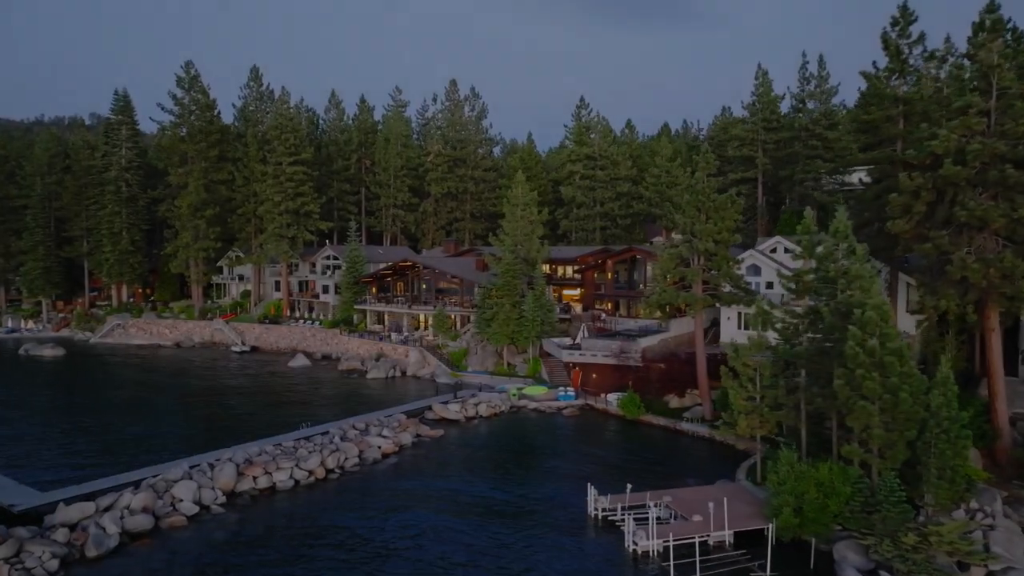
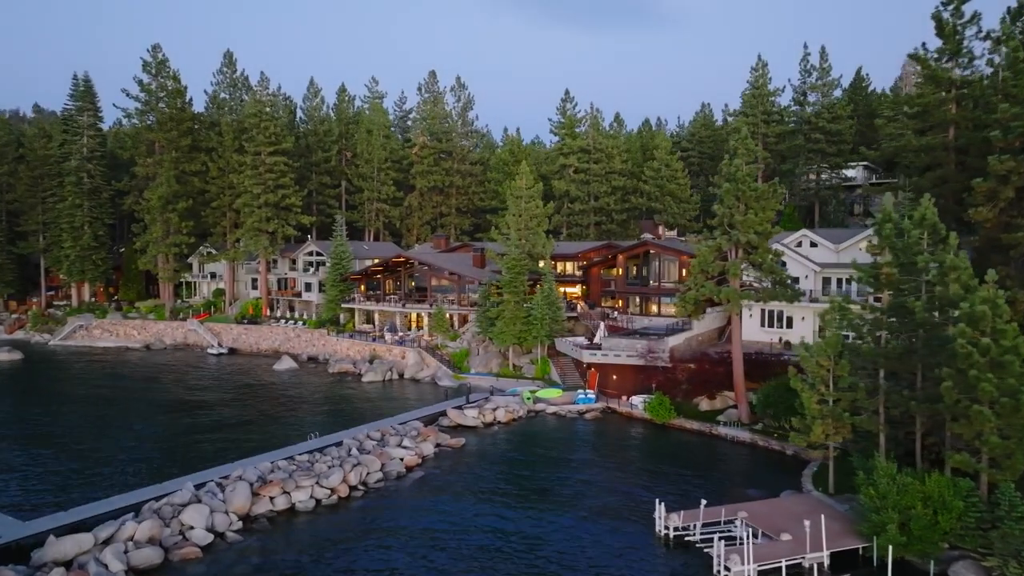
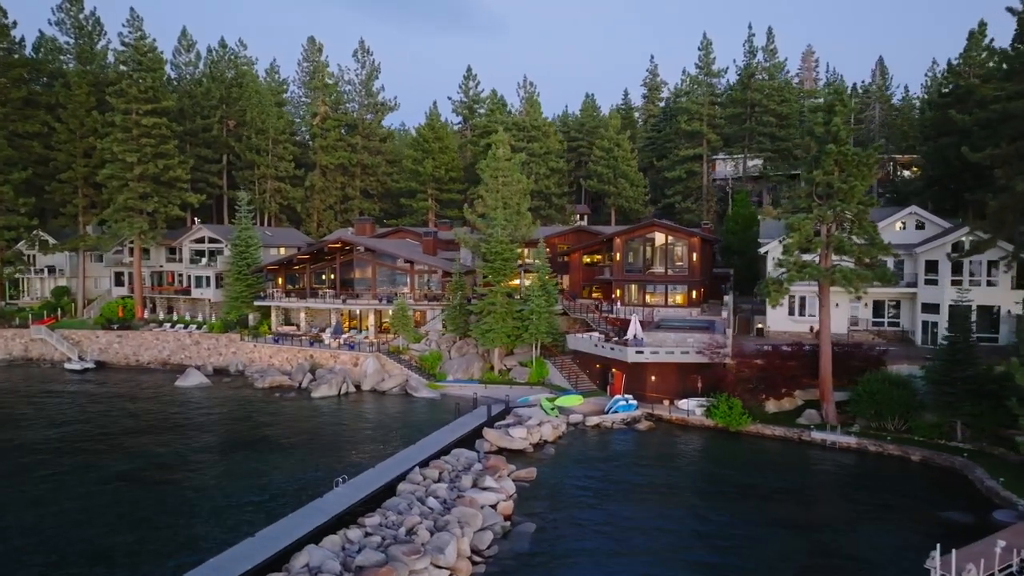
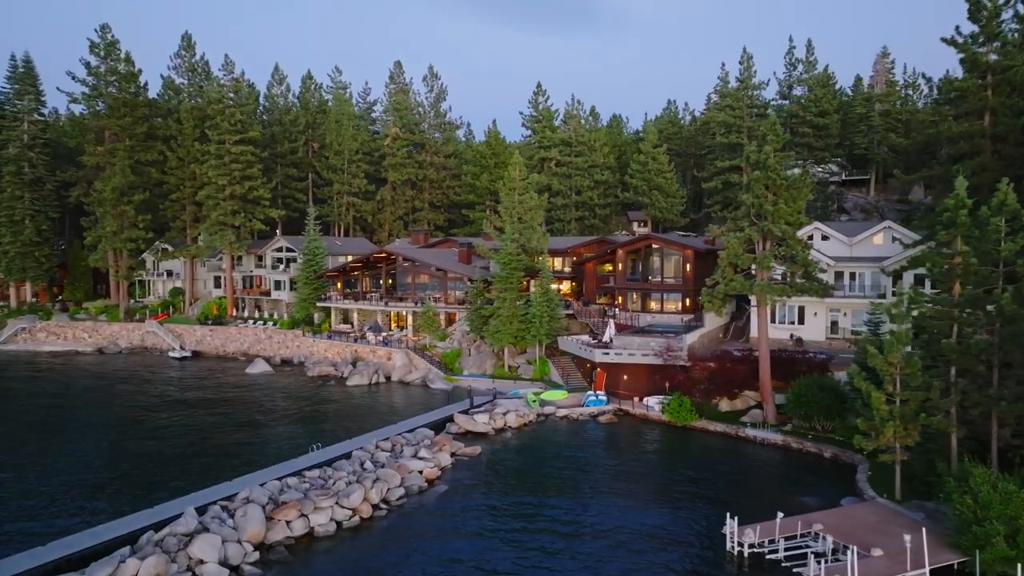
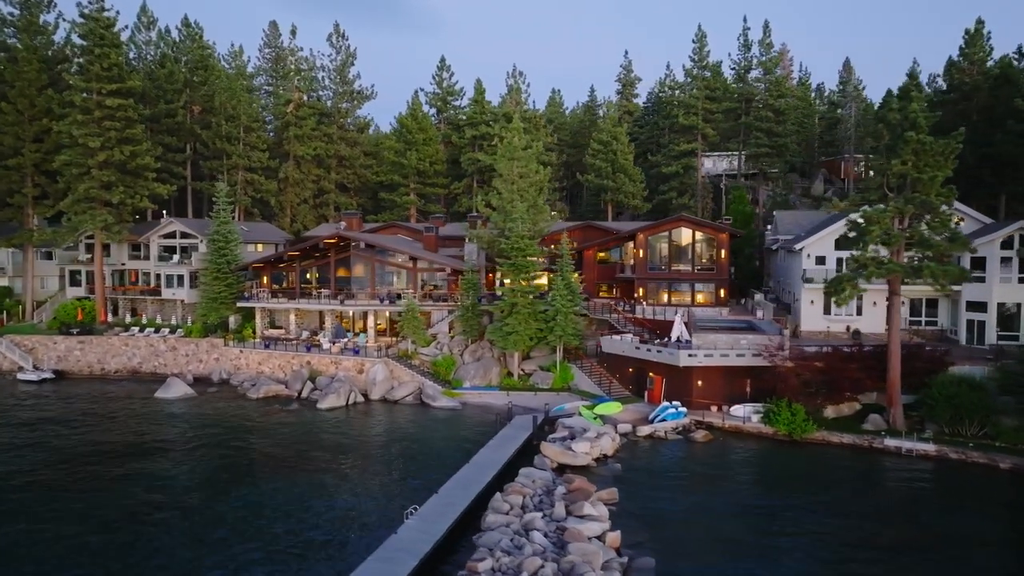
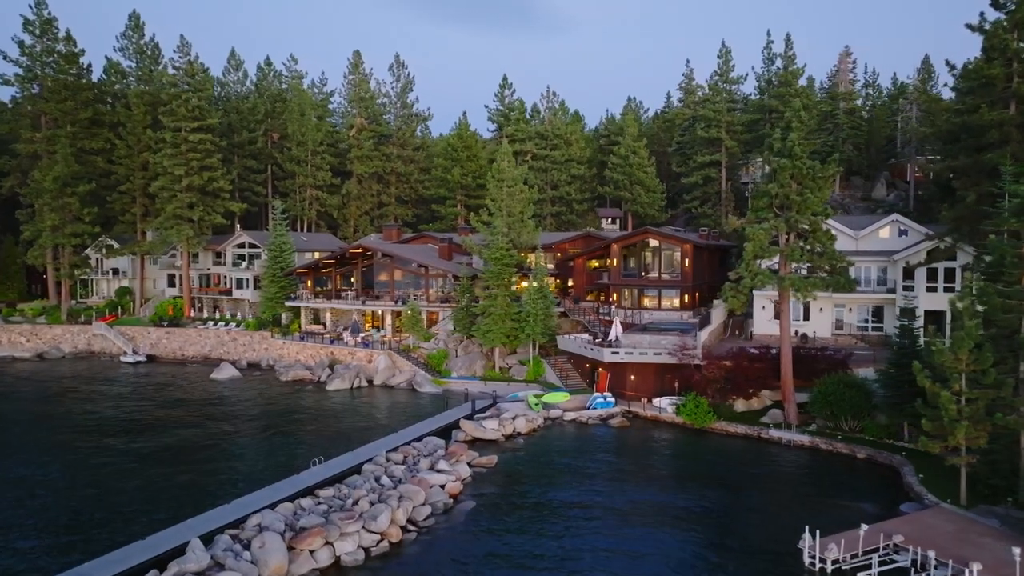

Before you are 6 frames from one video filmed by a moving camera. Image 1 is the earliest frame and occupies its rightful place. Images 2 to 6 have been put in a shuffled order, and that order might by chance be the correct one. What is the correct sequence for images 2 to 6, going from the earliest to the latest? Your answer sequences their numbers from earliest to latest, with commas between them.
2, 4, 6, 3, 5
